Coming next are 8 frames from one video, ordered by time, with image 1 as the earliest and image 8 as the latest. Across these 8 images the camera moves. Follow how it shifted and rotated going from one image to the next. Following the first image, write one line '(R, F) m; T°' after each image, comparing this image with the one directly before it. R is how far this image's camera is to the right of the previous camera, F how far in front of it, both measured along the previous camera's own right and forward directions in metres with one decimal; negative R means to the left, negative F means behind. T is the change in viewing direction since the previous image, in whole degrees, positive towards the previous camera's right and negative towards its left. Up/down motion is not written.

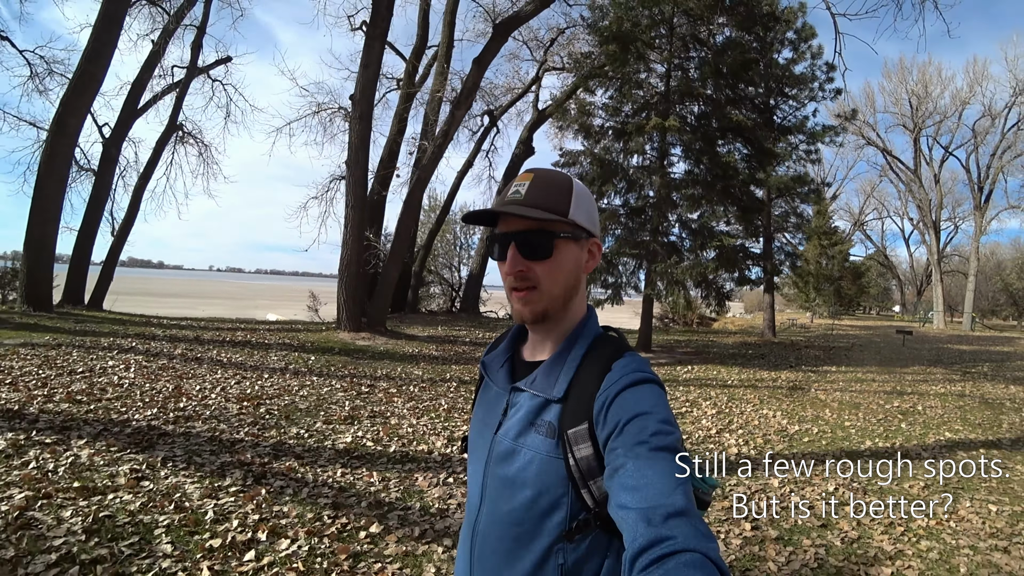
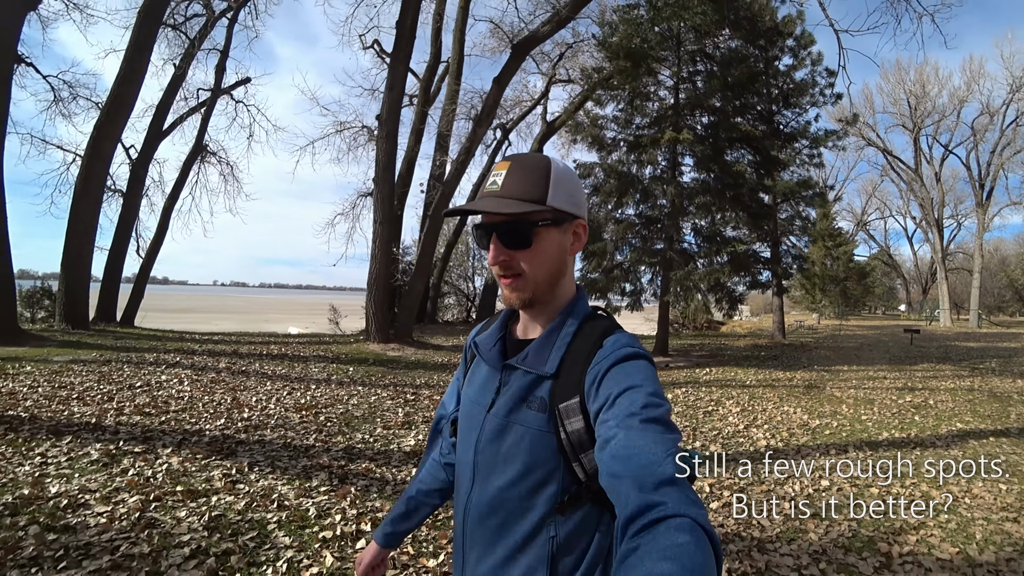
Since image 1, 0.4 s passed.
(-0.4, -0.5) m; 0°
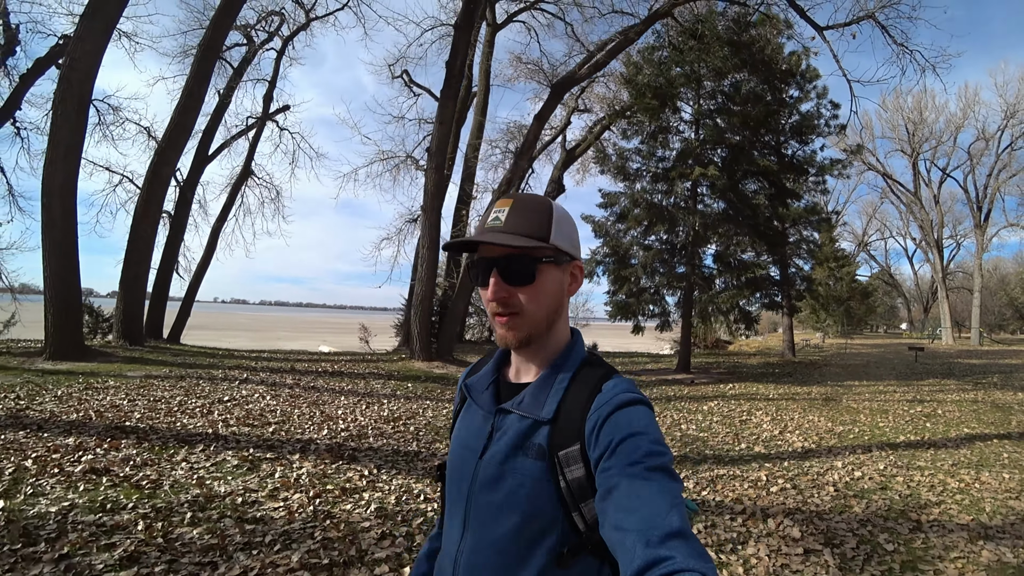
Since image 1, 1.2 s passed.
(-0.8, -1.0) m; 0°
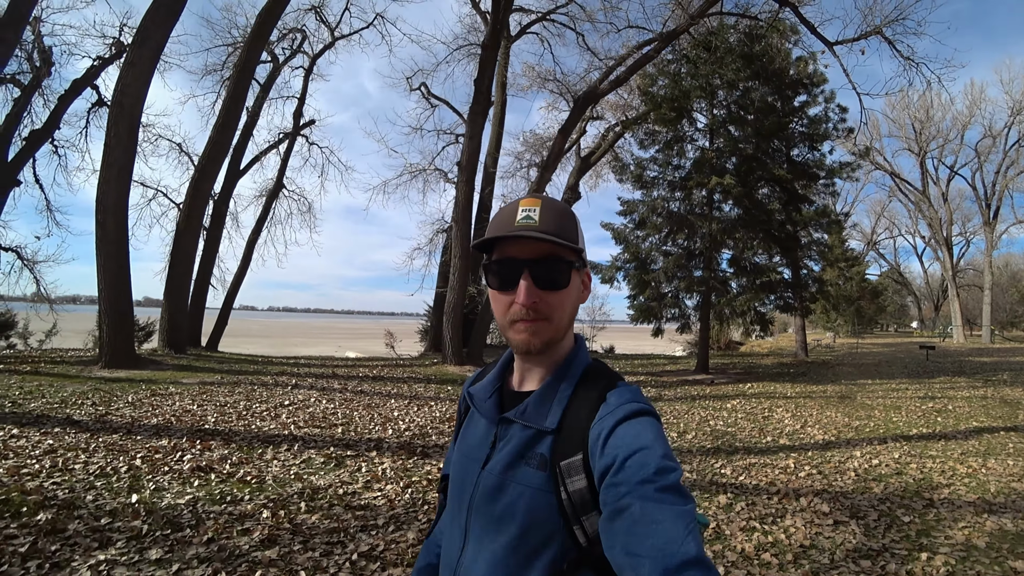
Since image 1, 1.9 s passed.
(-0.5, -0.7) m; -1°
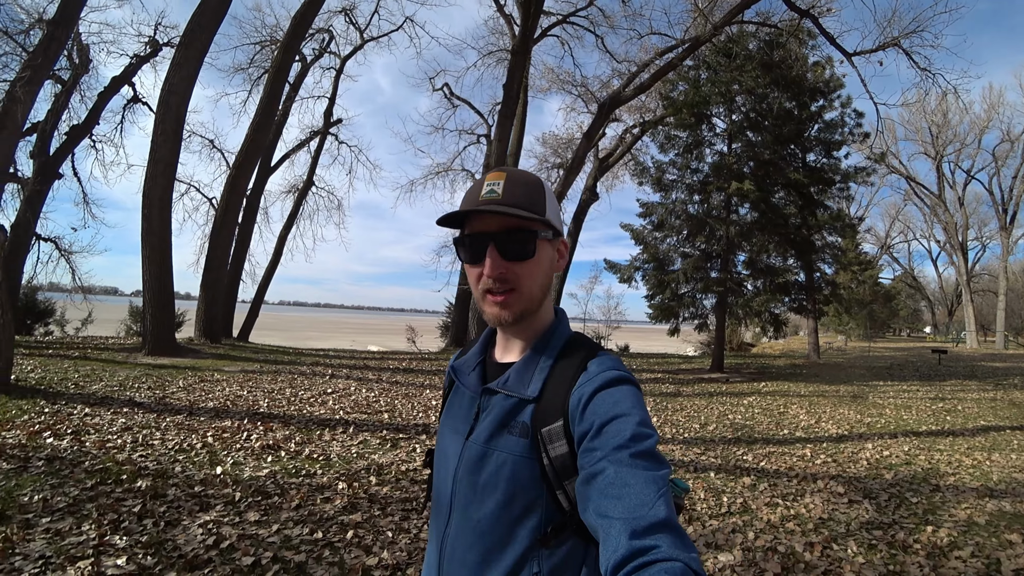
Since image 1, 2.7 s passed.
(-0.4, -0.6) m; -1°
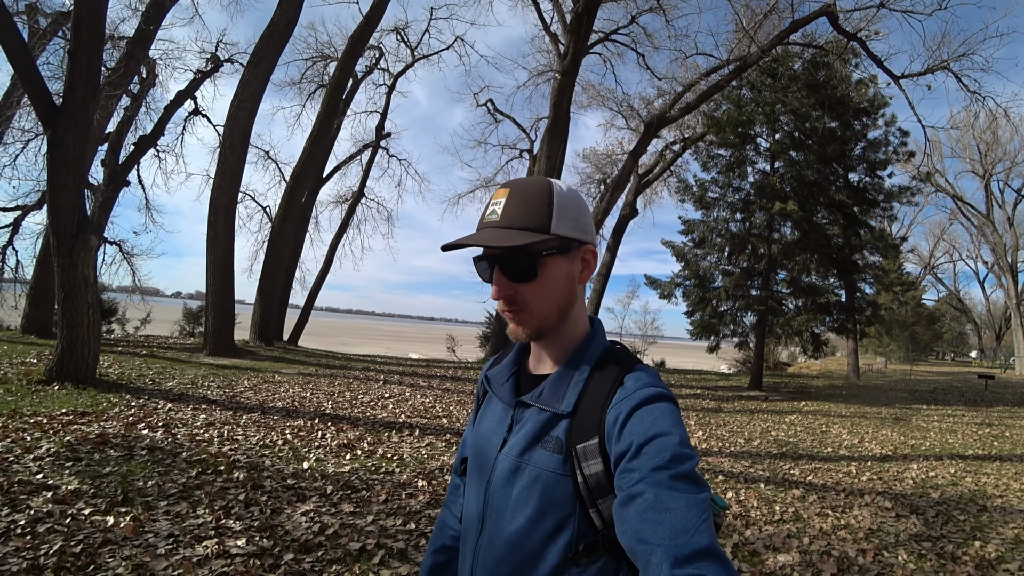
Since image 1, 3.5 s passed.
(-0.4, -0.5) m; -3°
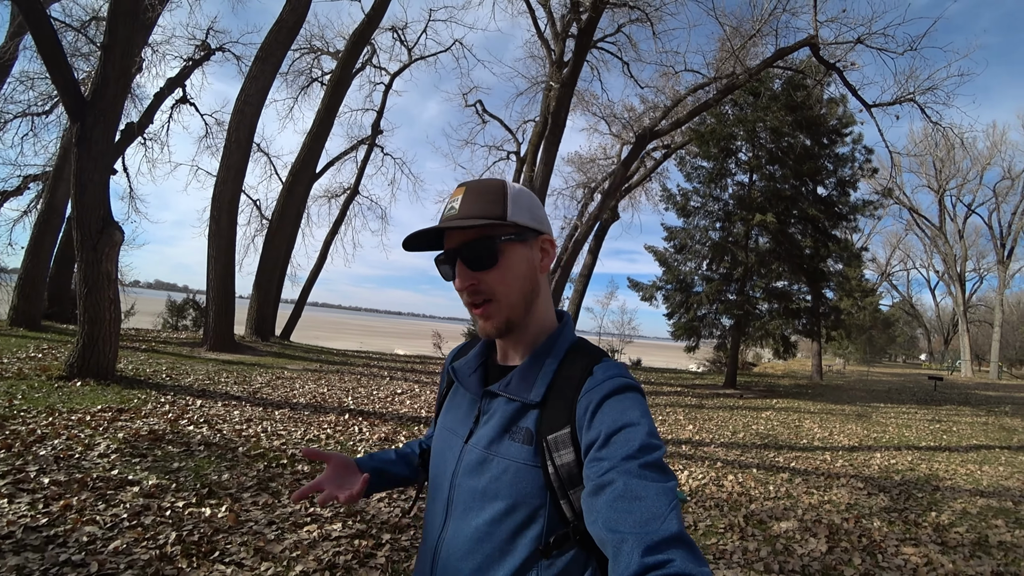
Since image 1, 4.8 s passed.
(-0.7, -0.7) m; +3°
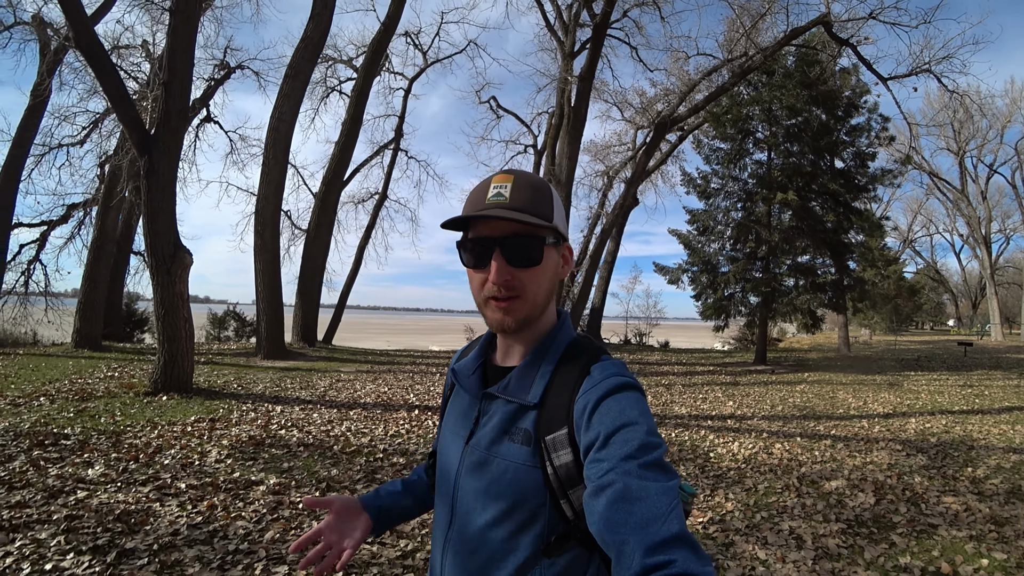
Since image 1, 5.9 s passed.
(-0.5, -0.6) m; -2°
